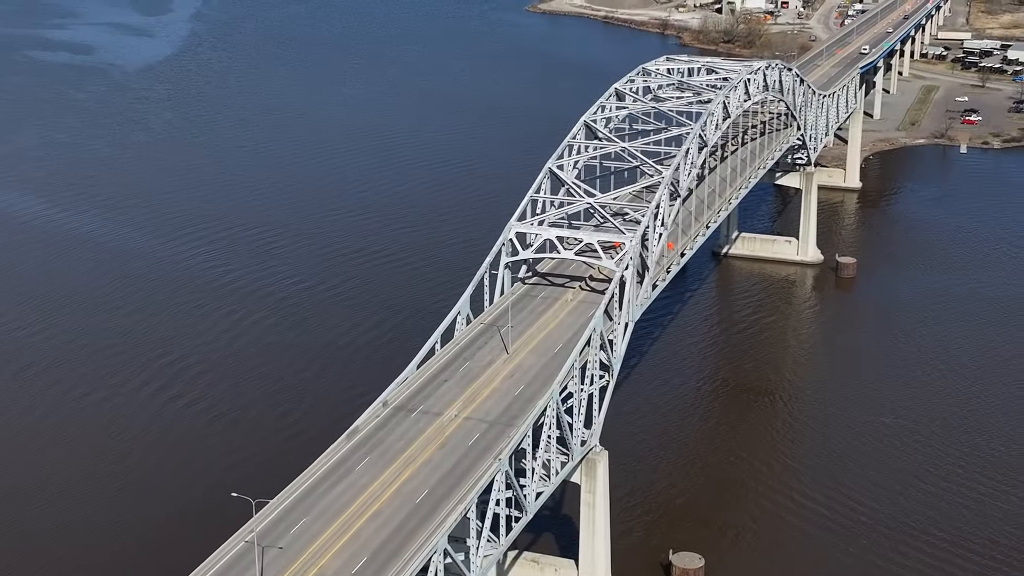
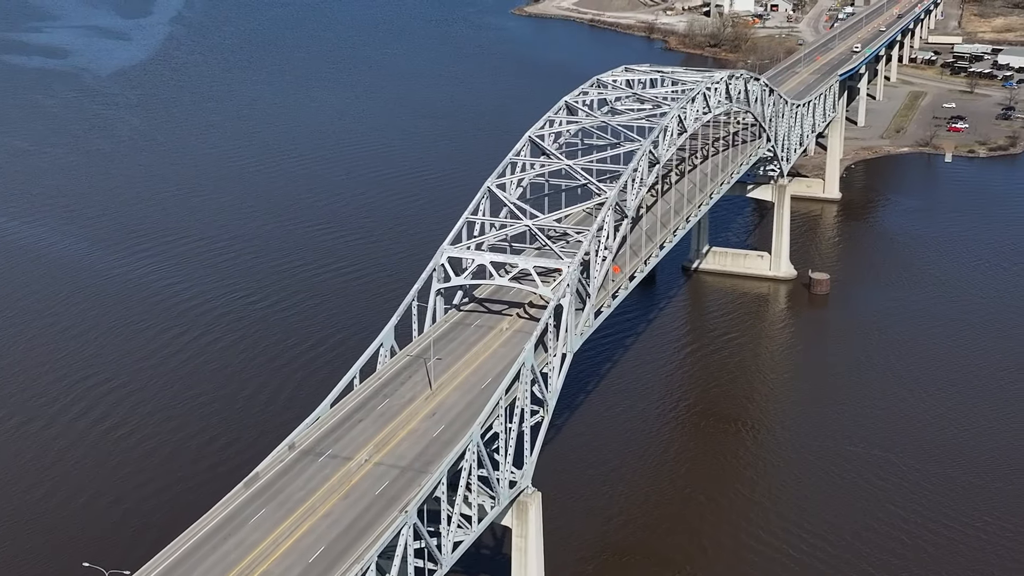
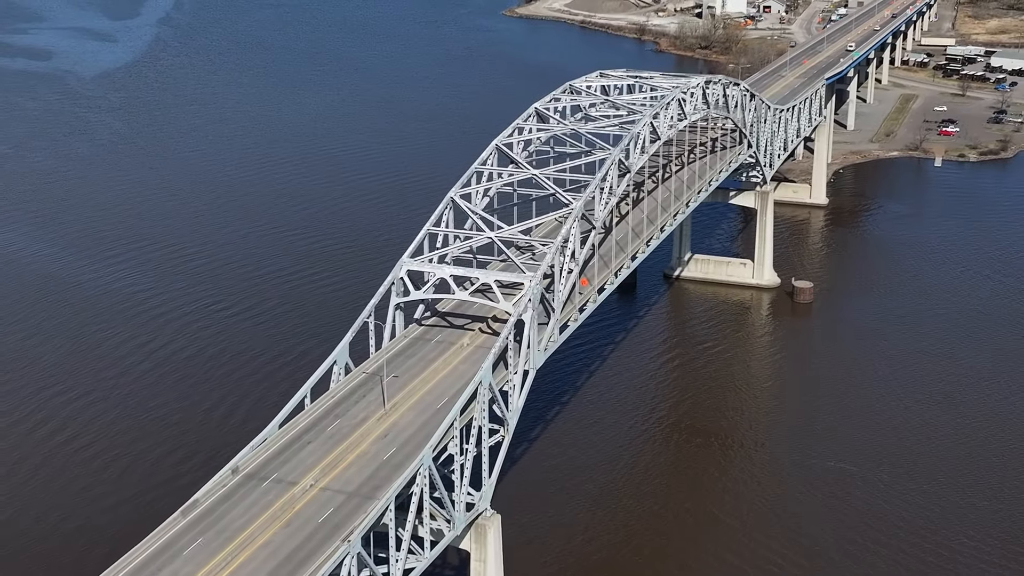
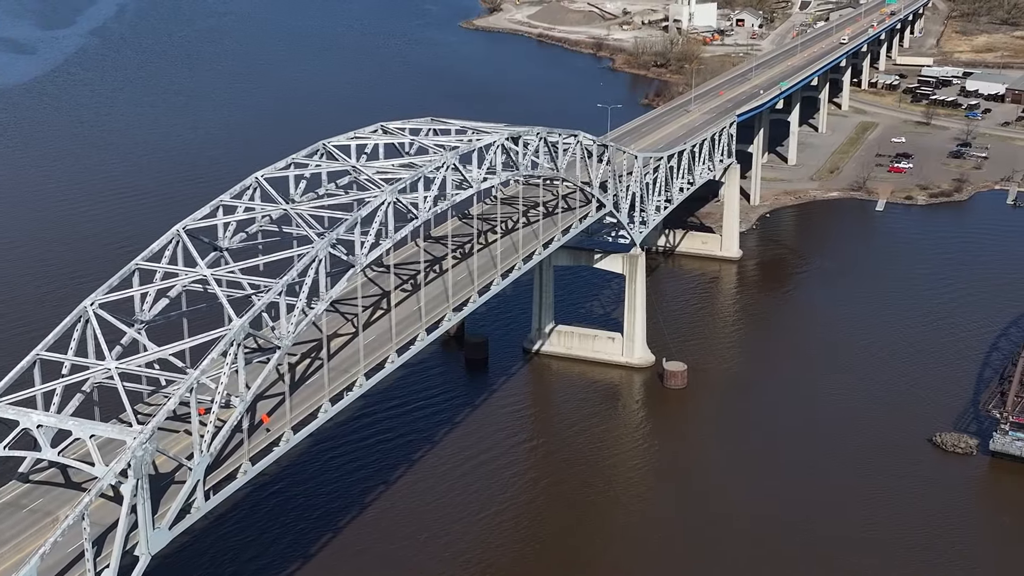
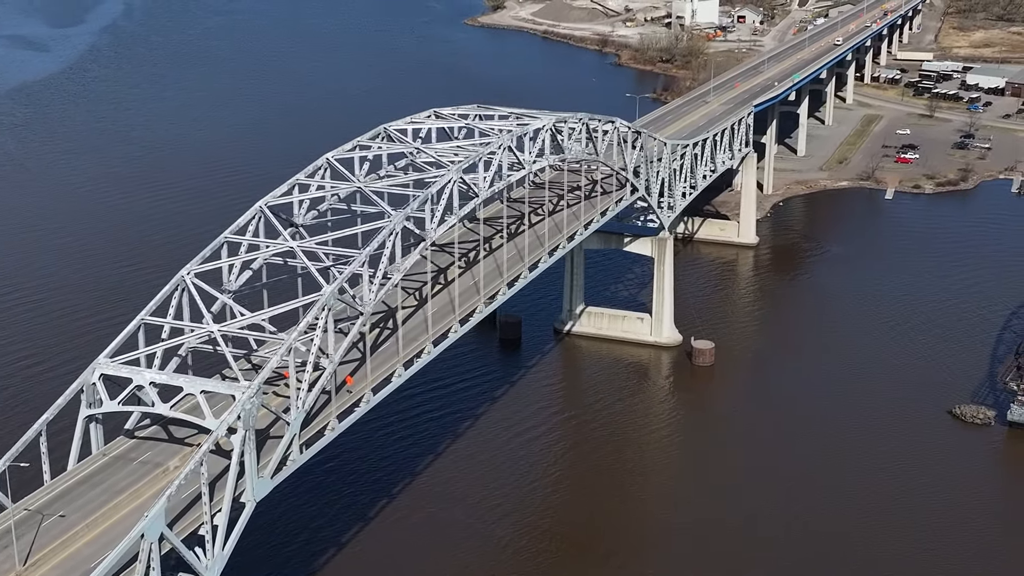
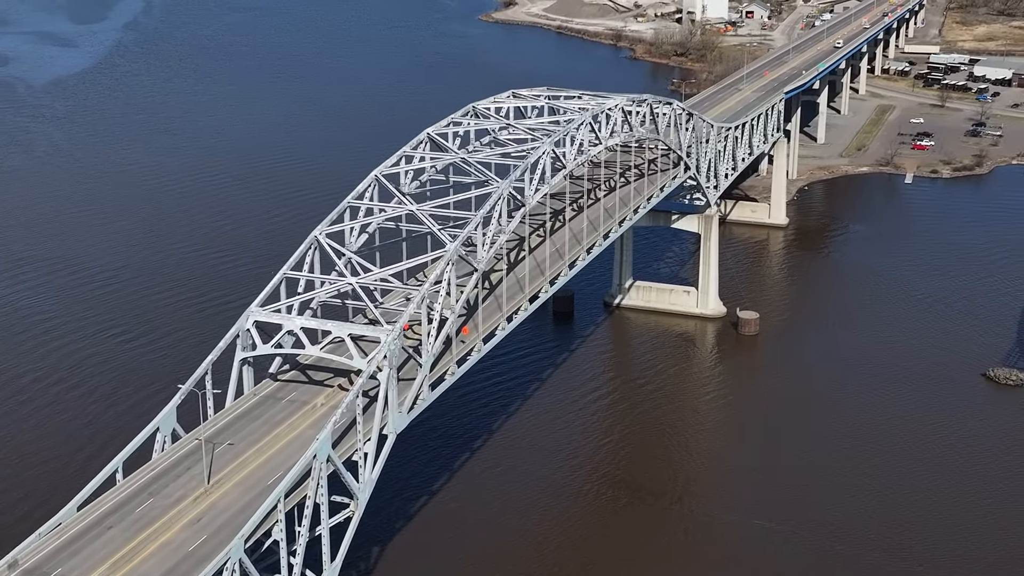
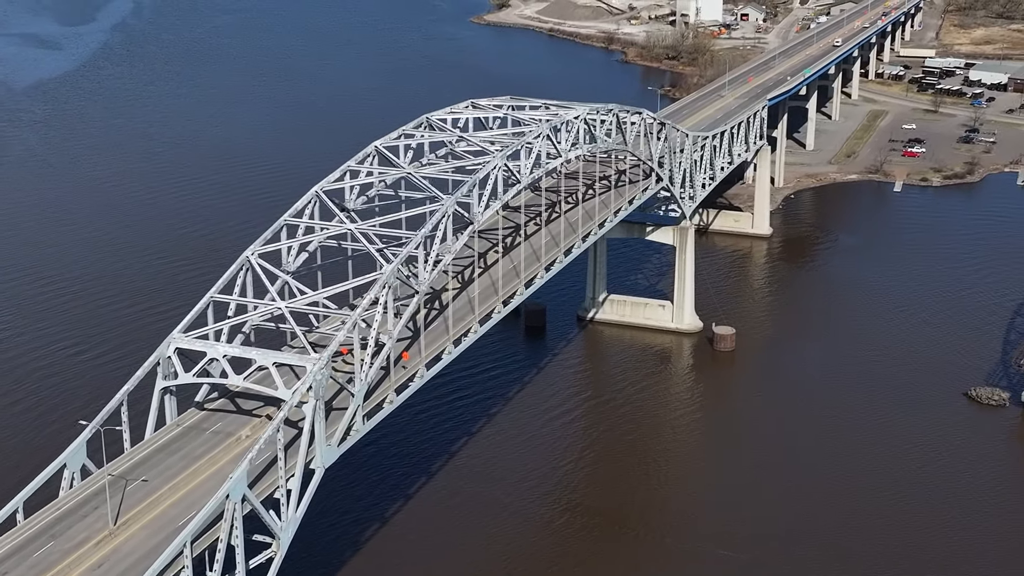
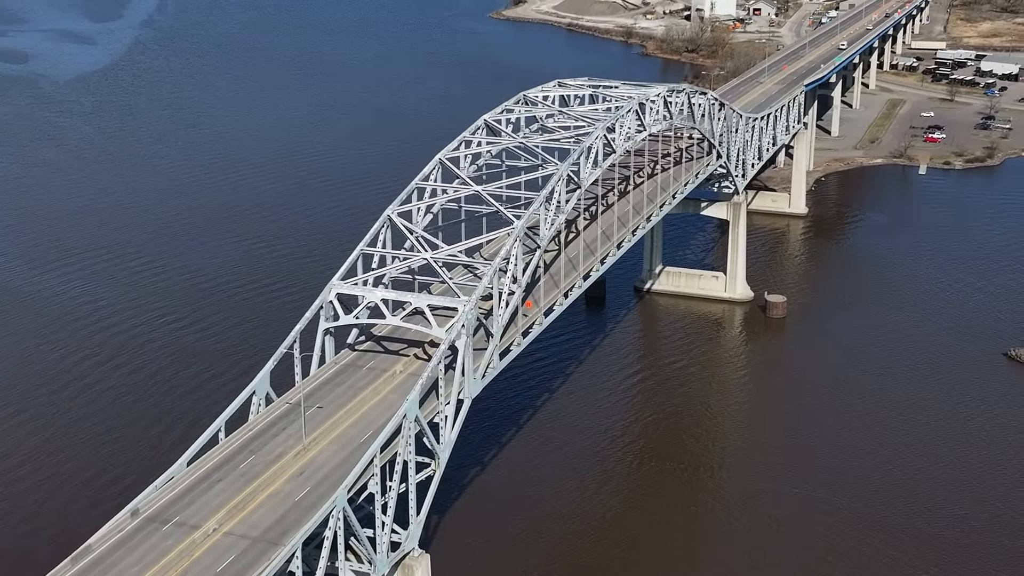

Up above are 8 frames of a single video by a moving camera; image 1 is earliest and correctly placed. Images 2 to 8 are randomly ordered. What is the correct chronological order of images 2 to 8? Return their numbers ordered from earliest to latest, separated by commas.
2, 3, 8, 6, 7, 5, 4
